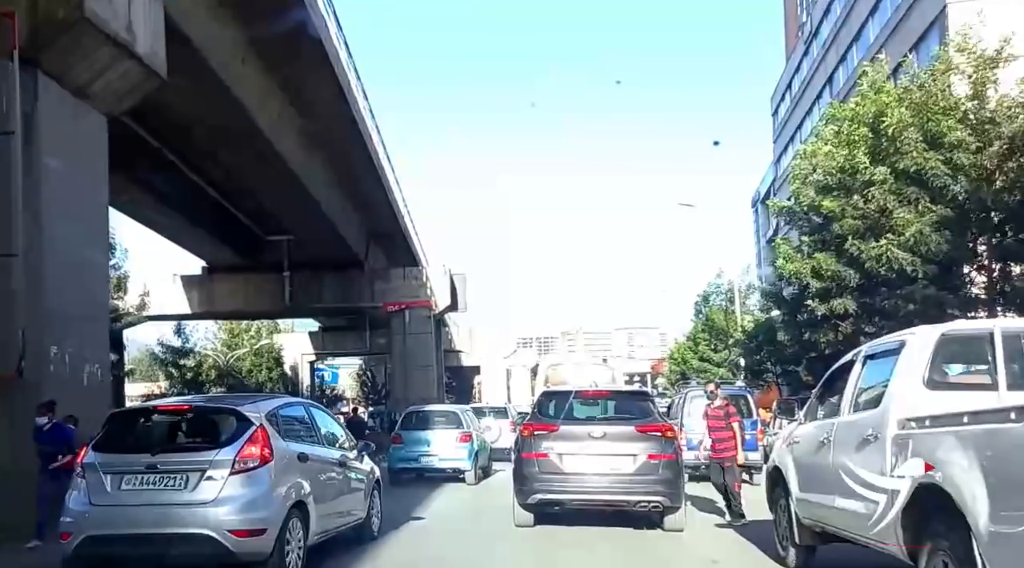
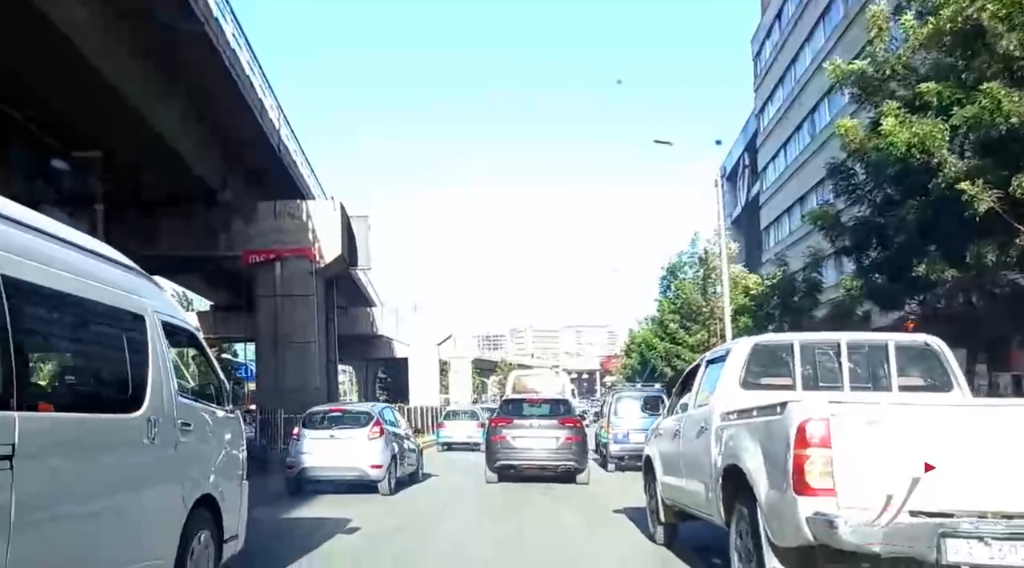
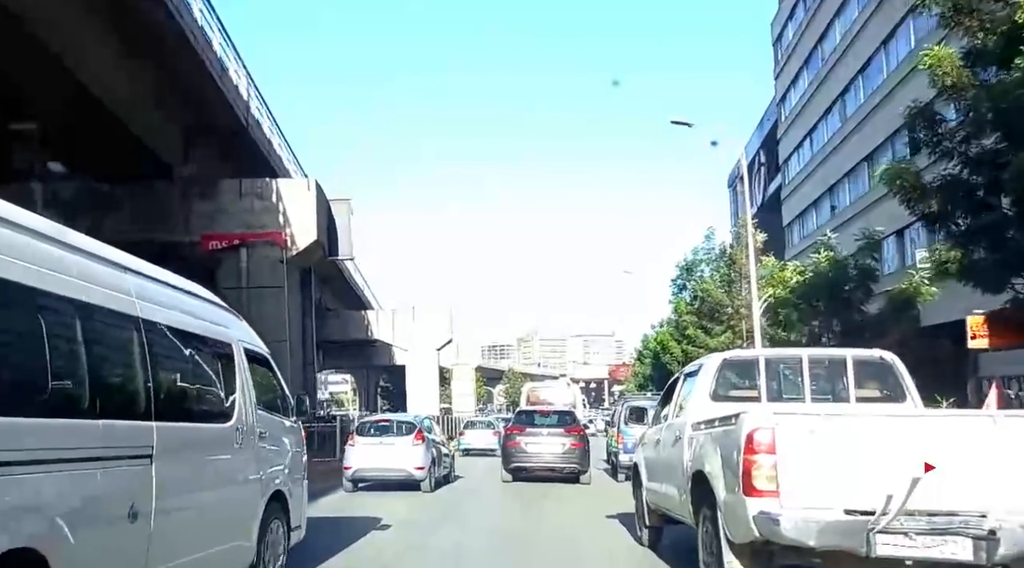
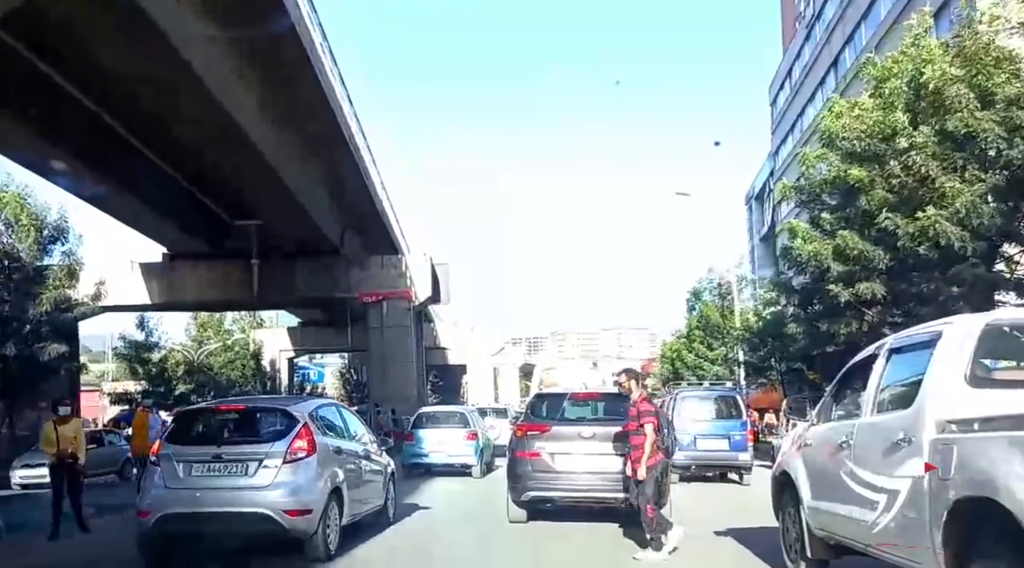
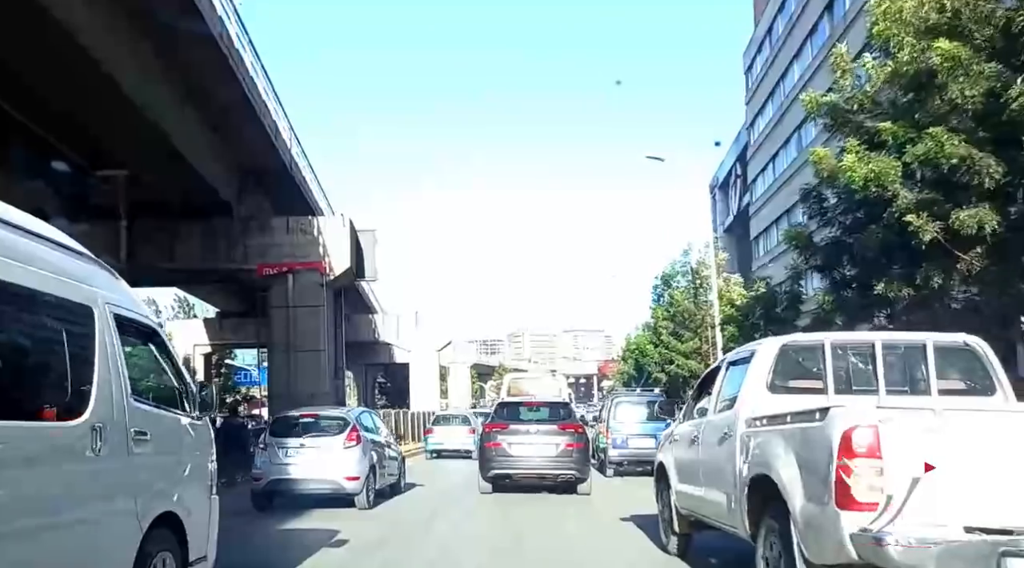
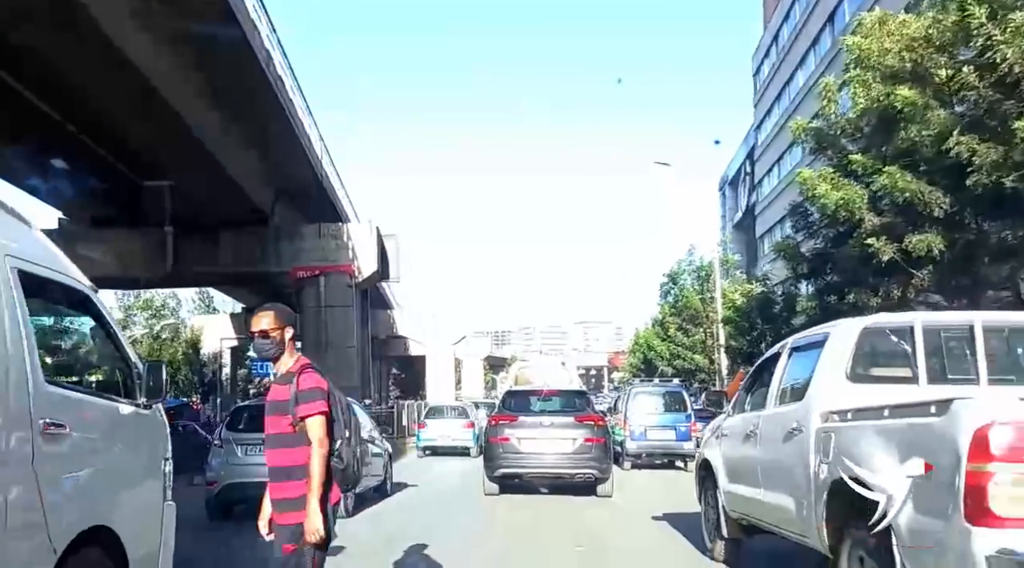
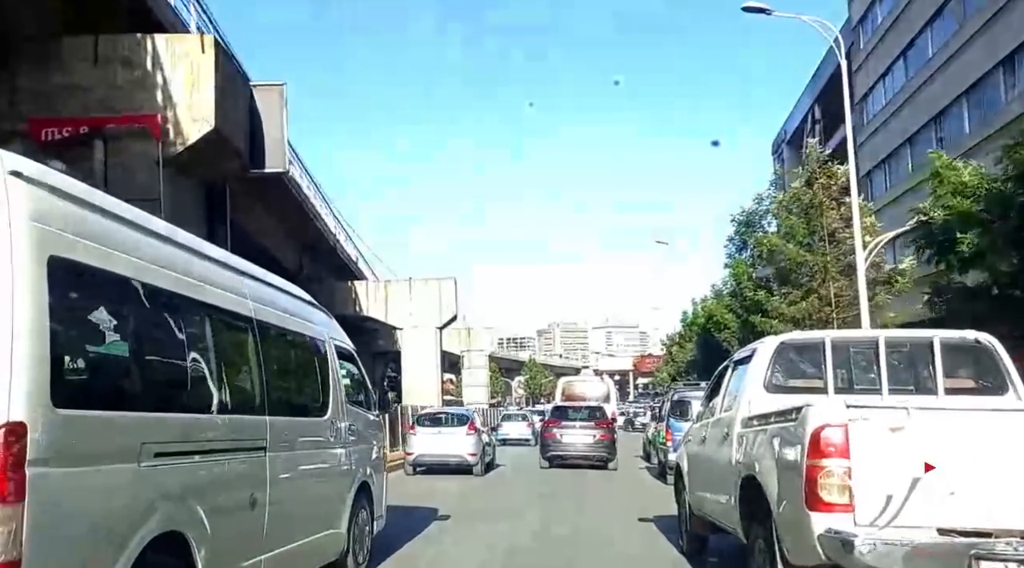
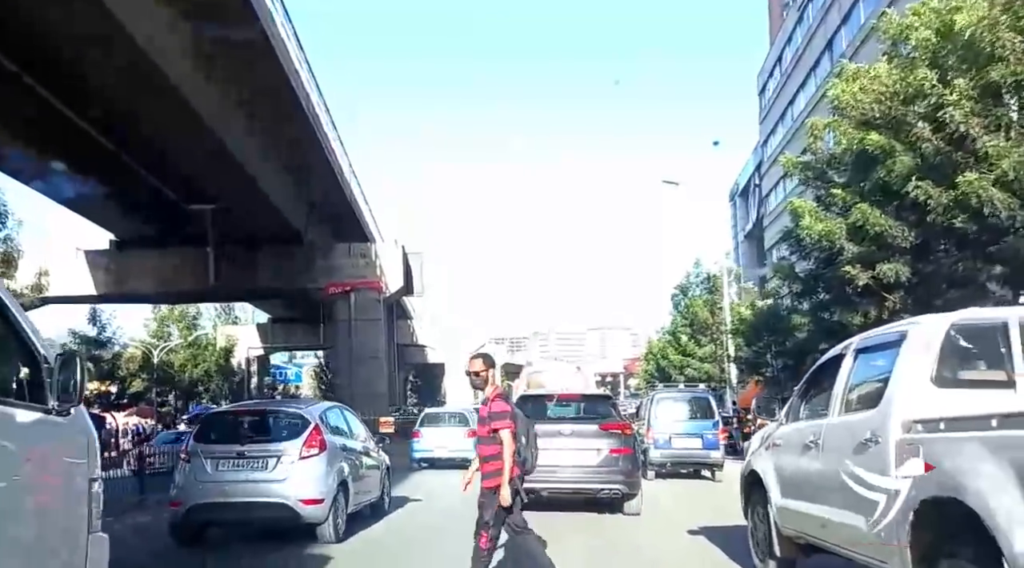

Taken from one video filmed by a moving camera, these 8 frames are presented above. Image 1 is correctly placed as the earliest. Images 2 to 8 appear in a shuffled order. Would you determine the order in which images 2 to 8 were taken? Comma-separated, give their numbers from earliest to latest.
4, 8, 6, 5, 2, 3, 7
